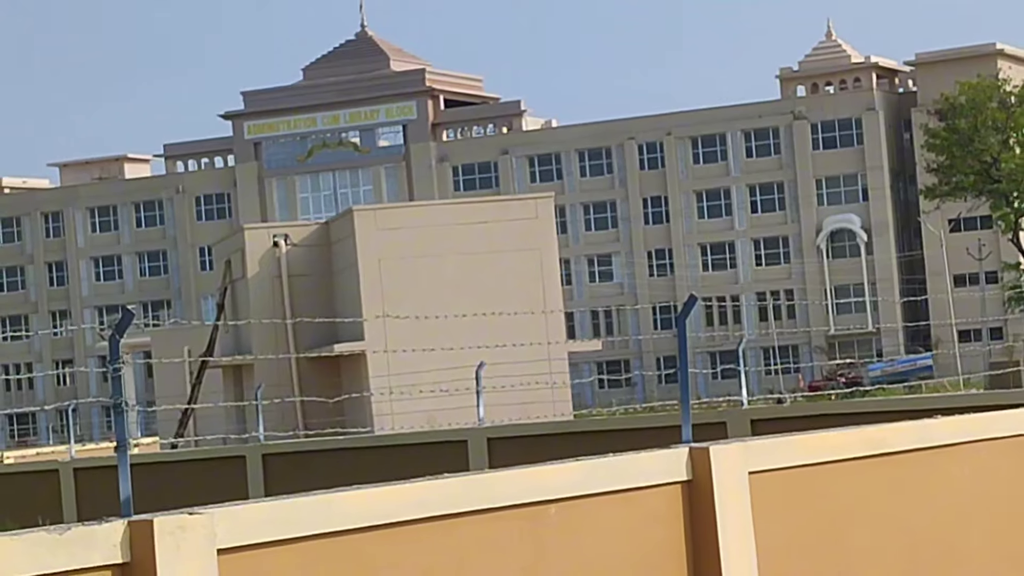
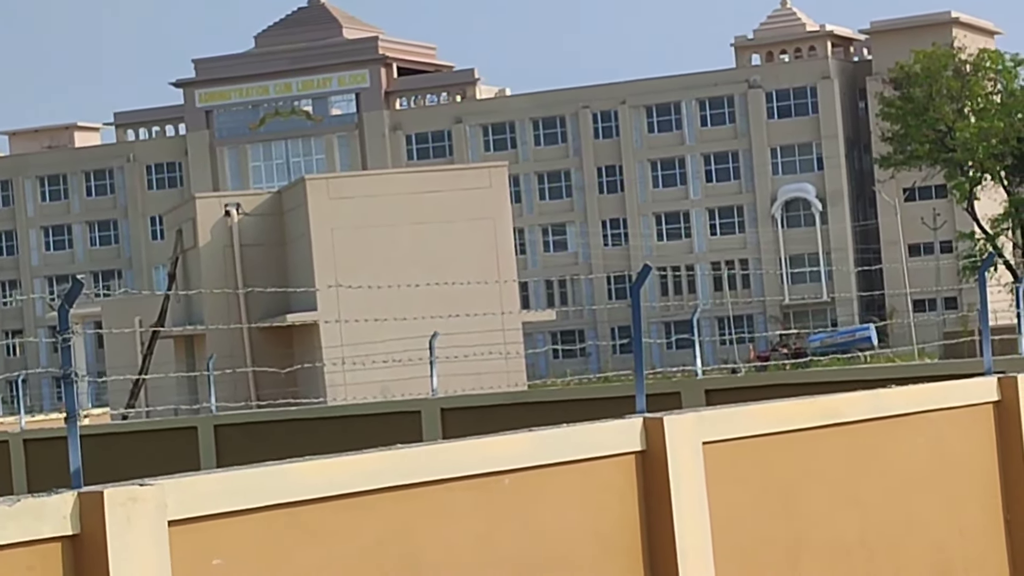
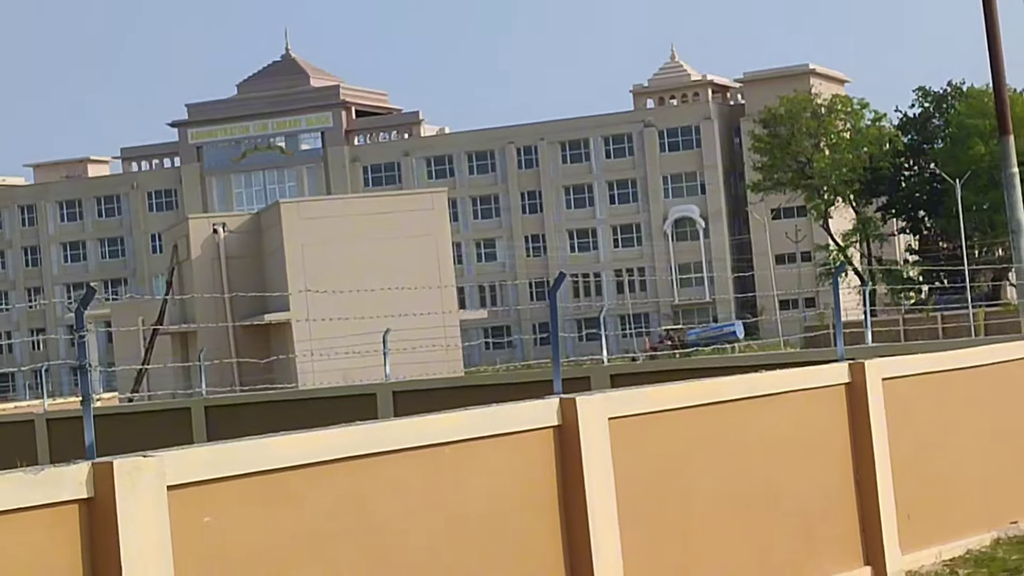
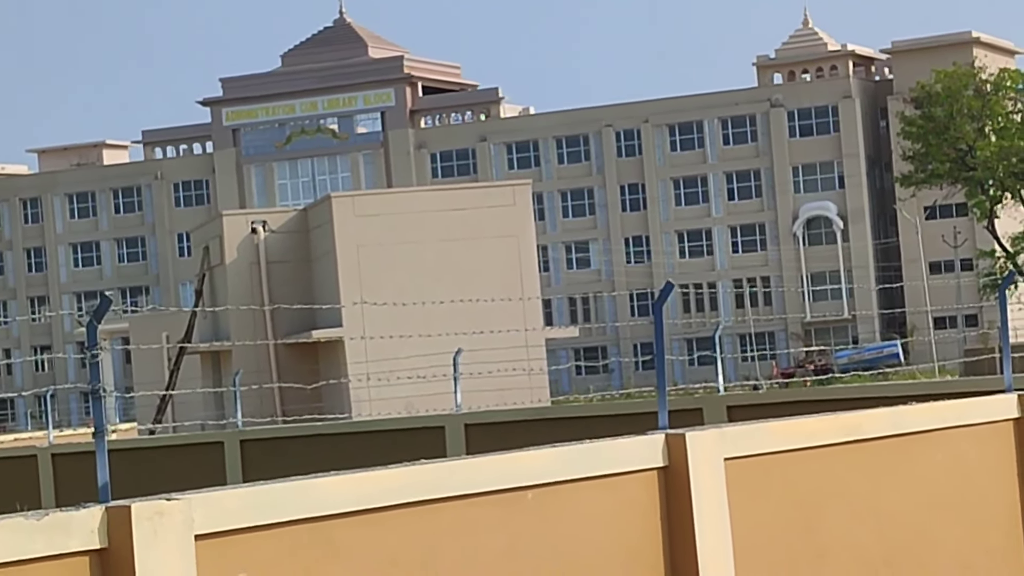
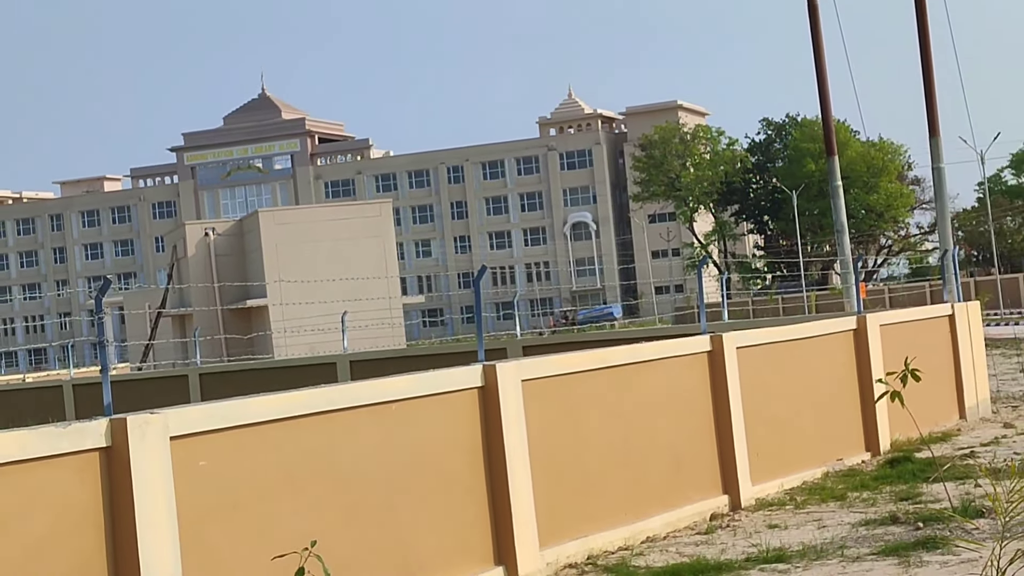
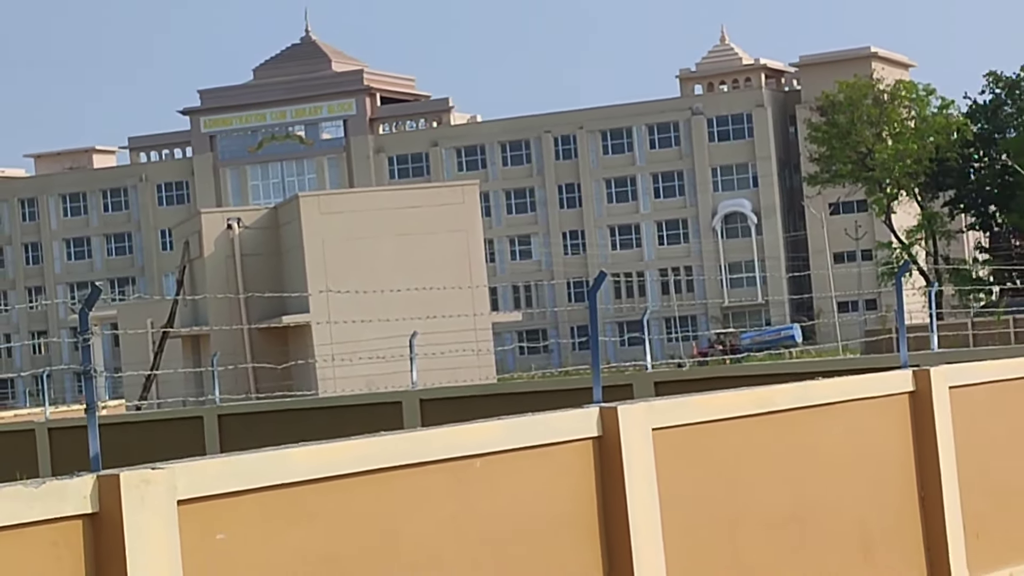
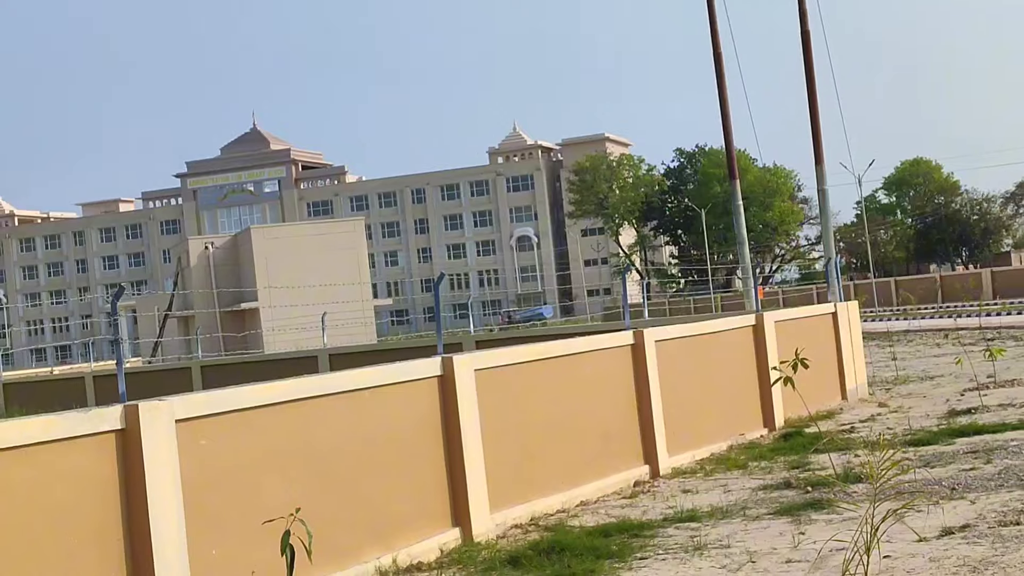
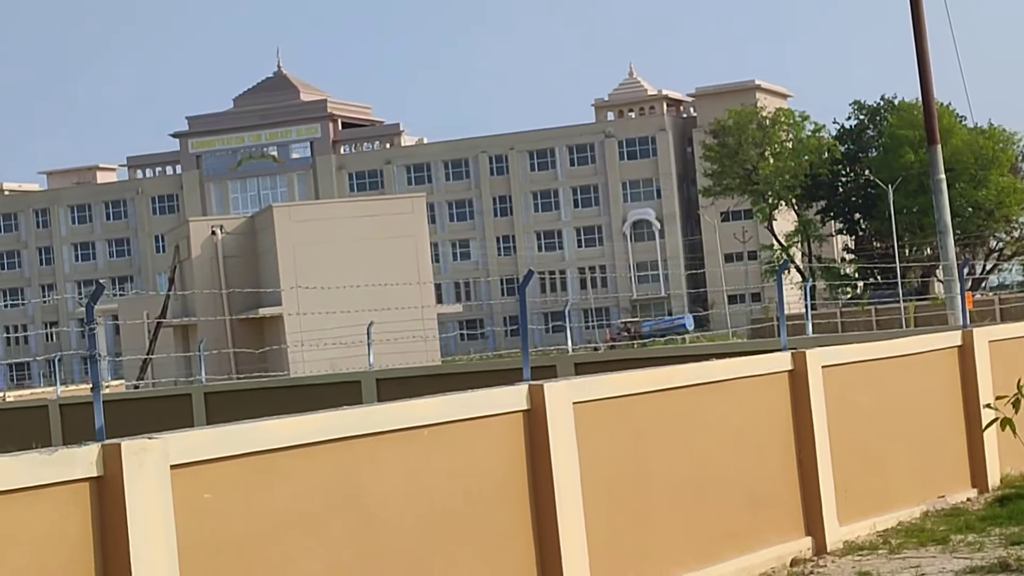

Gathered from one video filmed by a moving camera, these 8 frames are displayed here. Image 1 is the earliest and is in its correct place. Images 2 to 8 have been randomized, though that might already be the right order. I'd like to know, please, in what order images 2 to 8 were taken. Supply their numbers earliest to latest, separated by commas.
4, 2, 6, 3, 8, 5, 7
